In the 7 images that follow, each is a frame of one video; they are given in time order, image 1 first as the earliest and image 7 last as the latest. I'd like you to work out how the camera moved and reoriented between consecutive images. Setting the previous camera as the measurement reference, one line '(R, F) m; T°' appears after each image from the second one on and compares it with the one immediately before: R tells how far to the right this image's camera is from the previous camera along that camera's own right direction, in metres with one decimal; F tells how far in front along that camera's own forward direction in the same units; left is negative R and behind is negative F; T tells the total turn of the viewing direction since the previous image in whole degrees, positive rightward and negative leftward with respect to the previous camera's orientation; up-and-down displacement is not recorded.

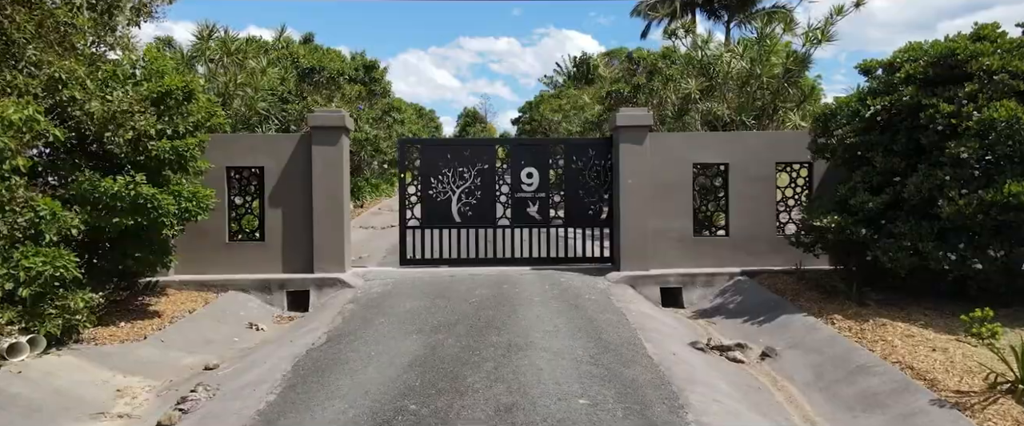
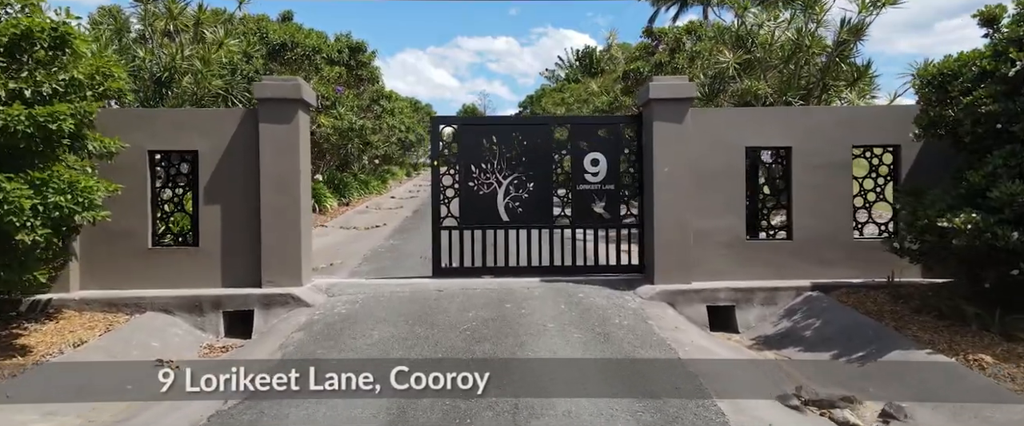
(-0.1, +2.1) m; 0°
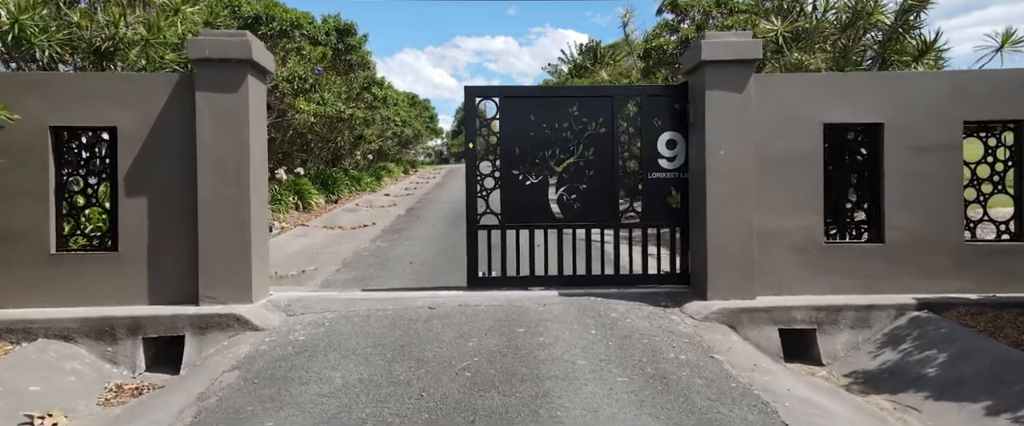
(-0.1, +1.7) m; 0°
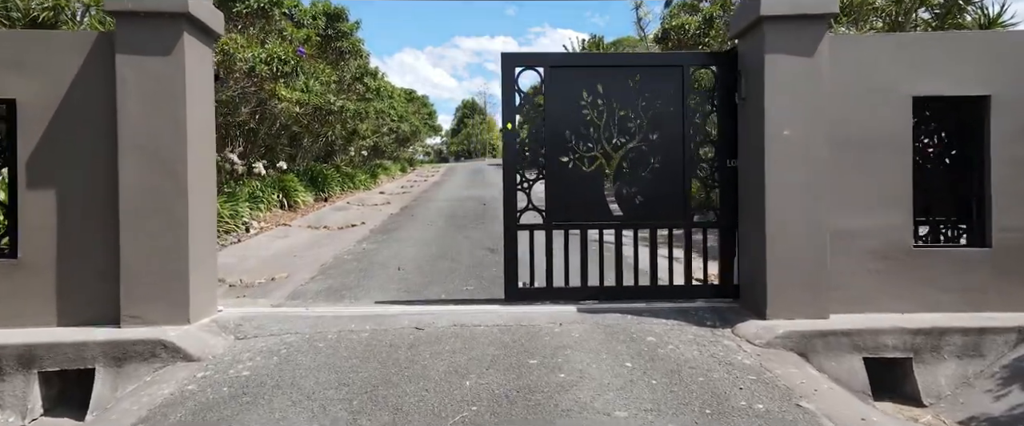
(-0.1, +1.3) m; 0°
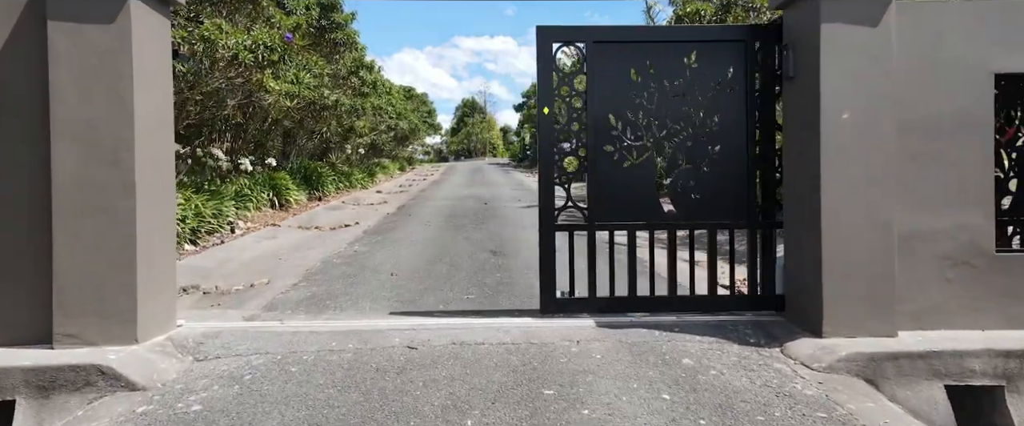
(-0.1, +0.8) m; 0°
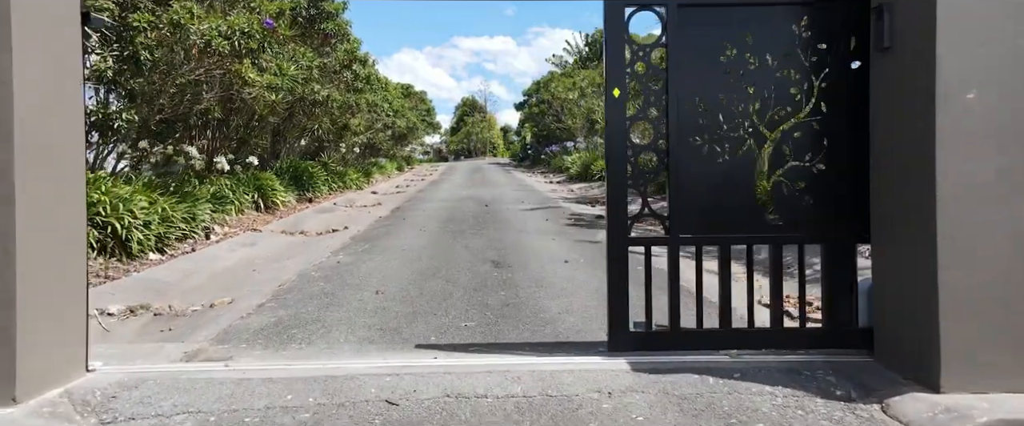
(-0.1, +1.0) m; 0°
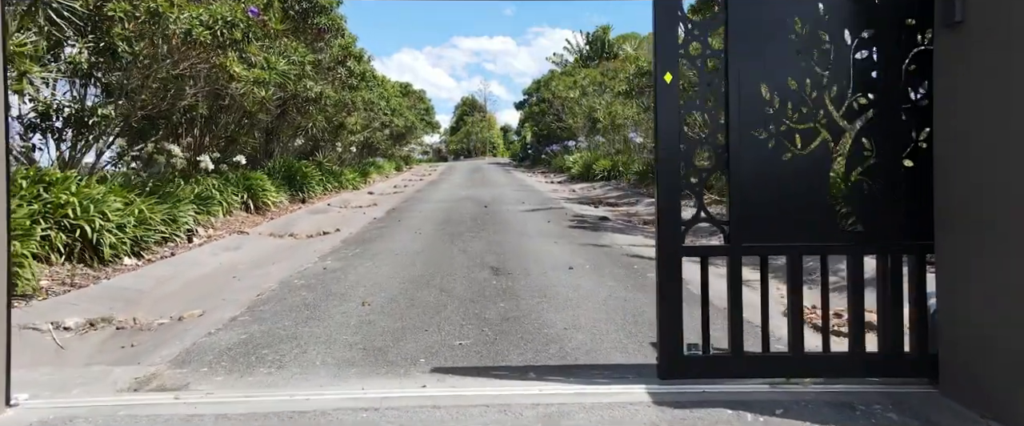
(0.0, +0.5) m; 0°
